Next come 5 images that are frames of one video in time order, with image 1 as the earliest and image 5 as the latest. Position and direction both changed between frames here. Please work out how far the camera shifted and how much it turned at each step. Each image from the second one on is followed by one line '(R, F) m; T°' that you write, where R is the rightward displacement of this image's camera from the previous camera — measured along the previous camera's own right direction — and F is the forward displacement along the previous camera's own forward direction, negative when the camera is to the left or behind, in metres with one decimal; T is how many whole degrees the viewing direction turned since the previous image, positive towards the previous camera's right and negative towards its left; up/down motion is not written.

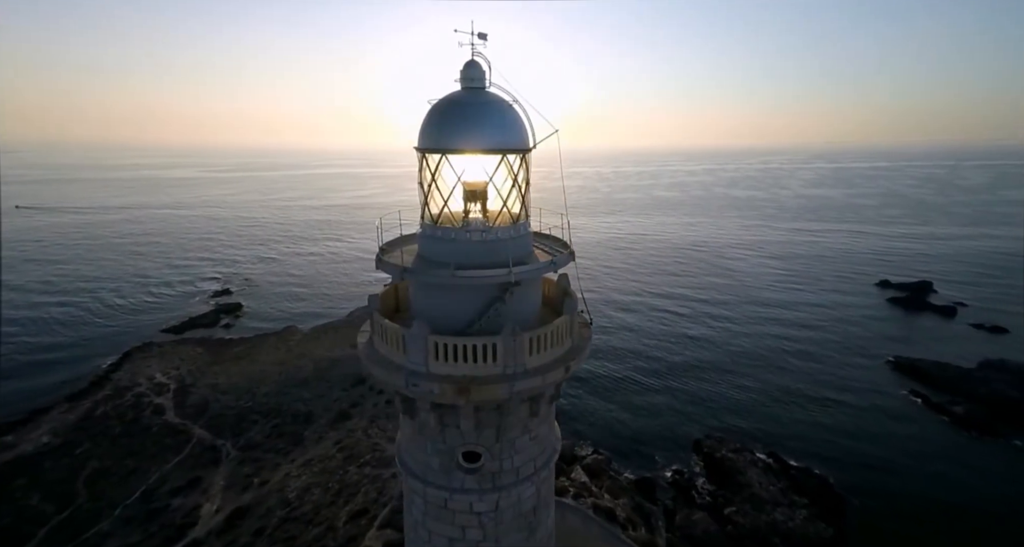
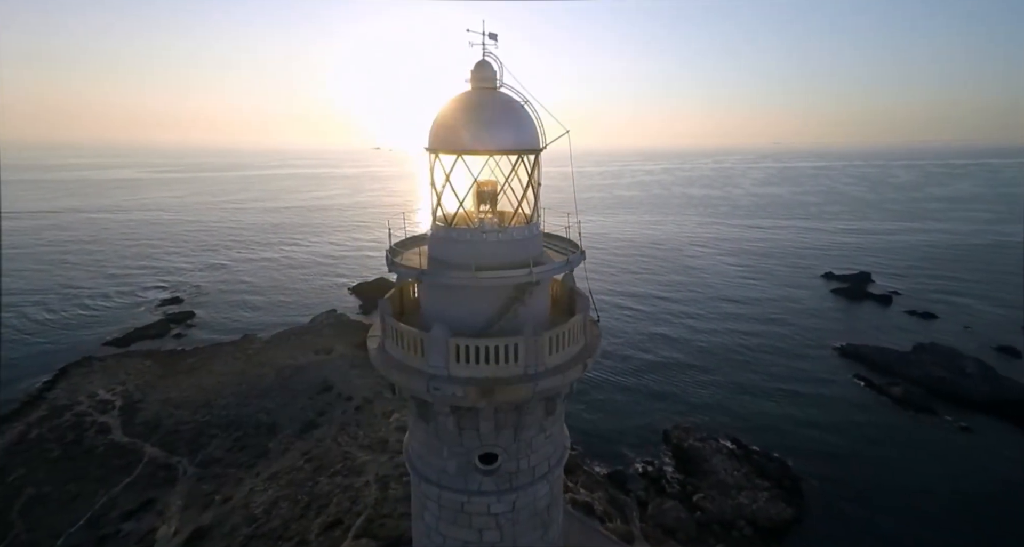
(-1.4, 0.0) m; +7°
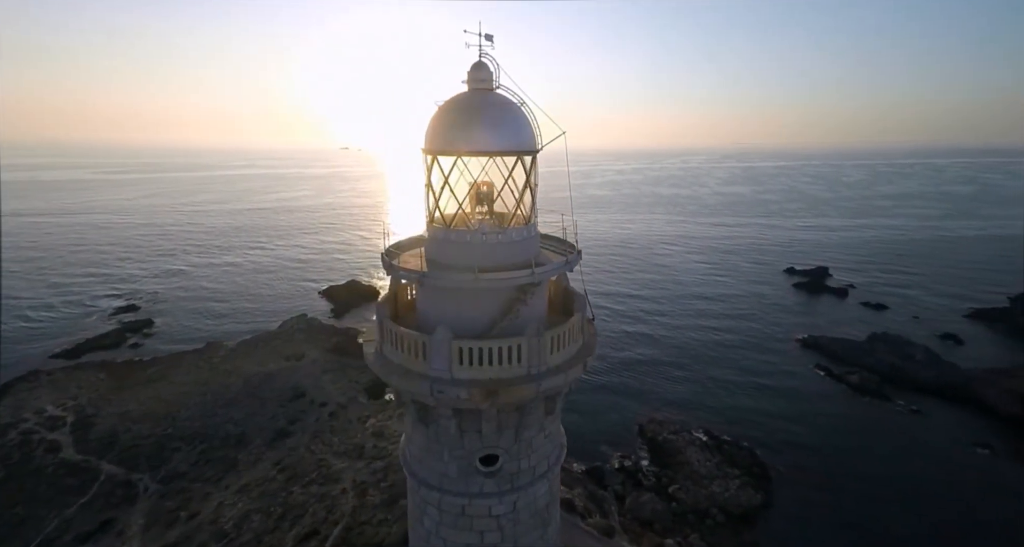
(-0.8, 0.0) m; +5°
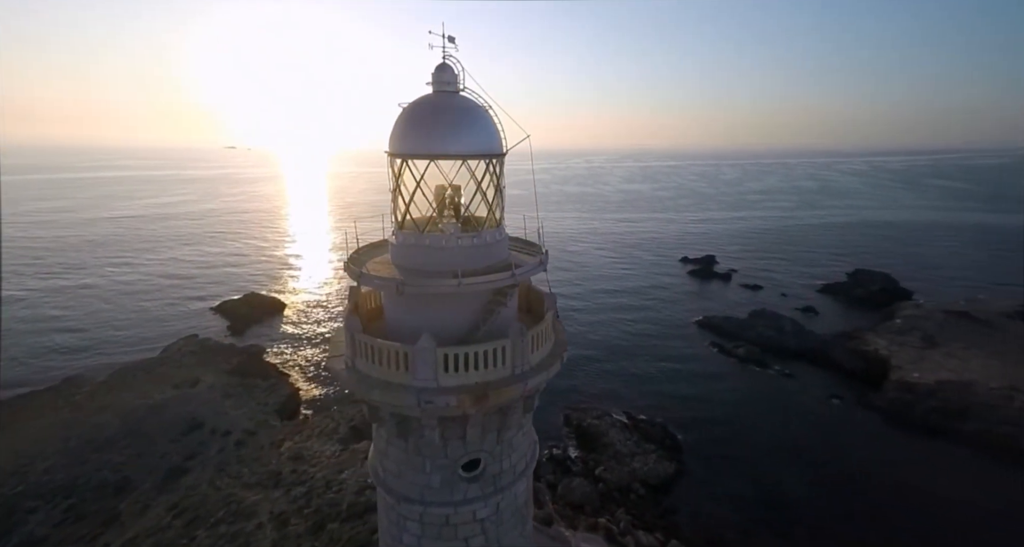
(-1.8, +0.2) m; +14°
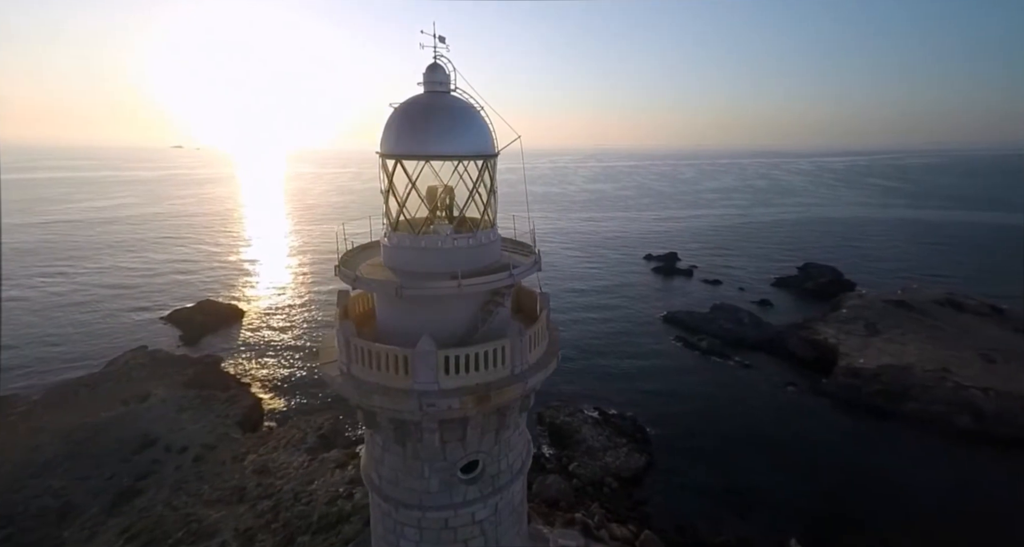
(-0.8, 0.0) m; +5°
